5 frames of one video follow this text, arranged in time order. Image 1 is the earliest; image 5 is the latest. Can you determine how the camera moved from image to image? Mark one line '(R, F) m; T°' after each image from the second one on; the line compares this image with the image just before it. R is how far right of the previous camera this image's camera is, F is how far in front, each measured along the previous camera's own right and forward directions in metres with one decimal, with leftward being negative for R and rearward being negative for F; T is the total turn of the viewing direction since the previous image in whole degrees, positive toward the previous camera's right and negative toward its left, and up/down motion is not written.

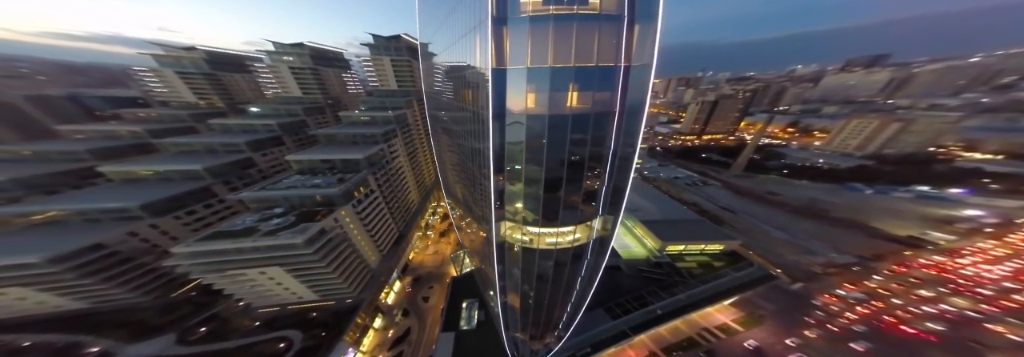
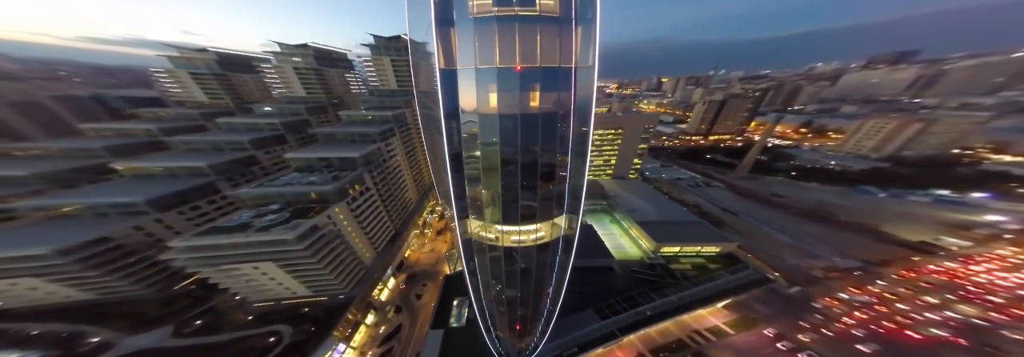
(+1.0, -0.1) m; -1°
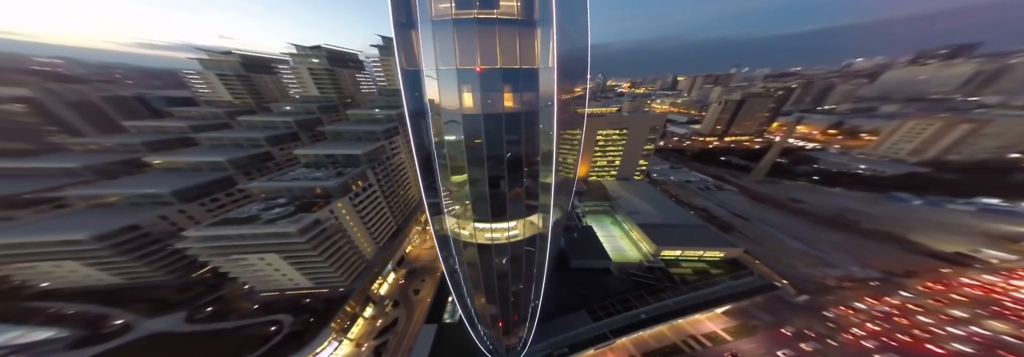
(+0.9, -0.1) m; -2°
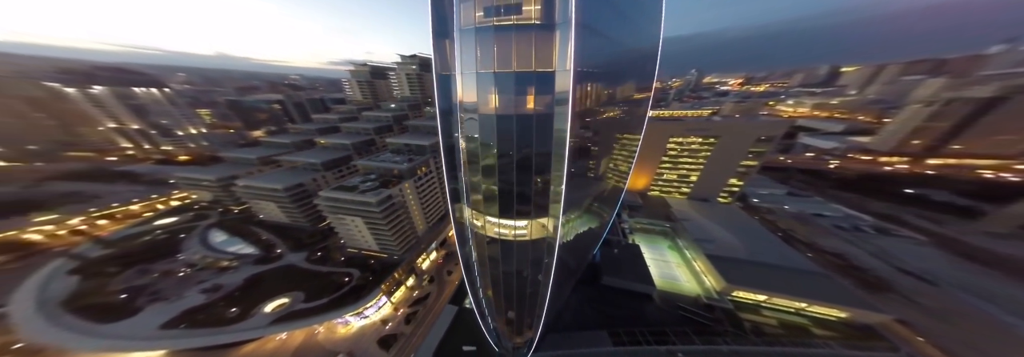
(+1.6, +0.3) m; -16°
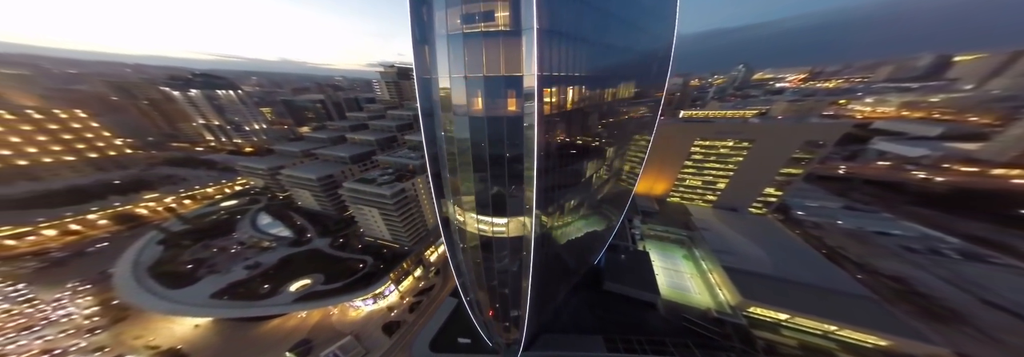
(+1.1, 0.0) m; -5°
